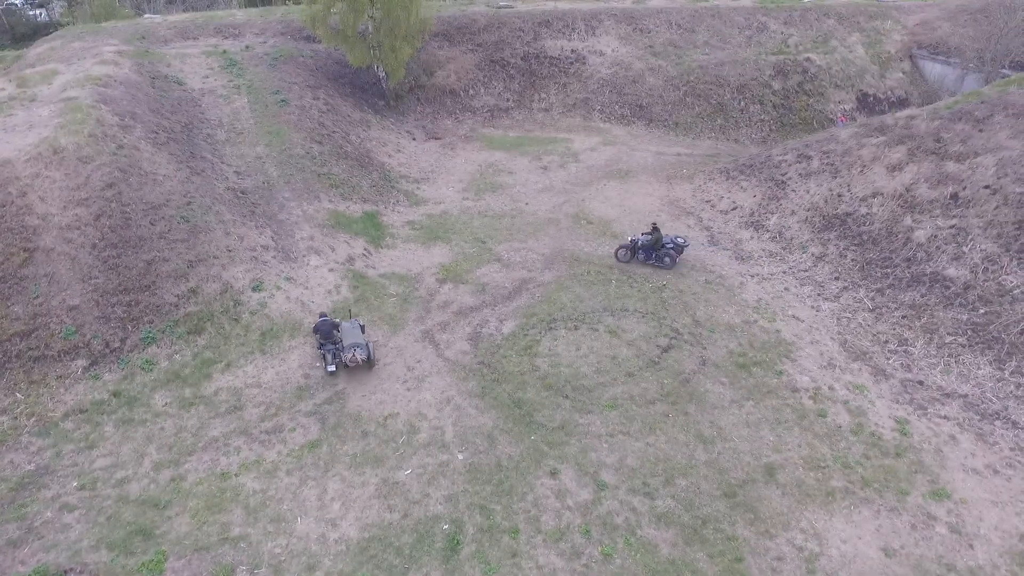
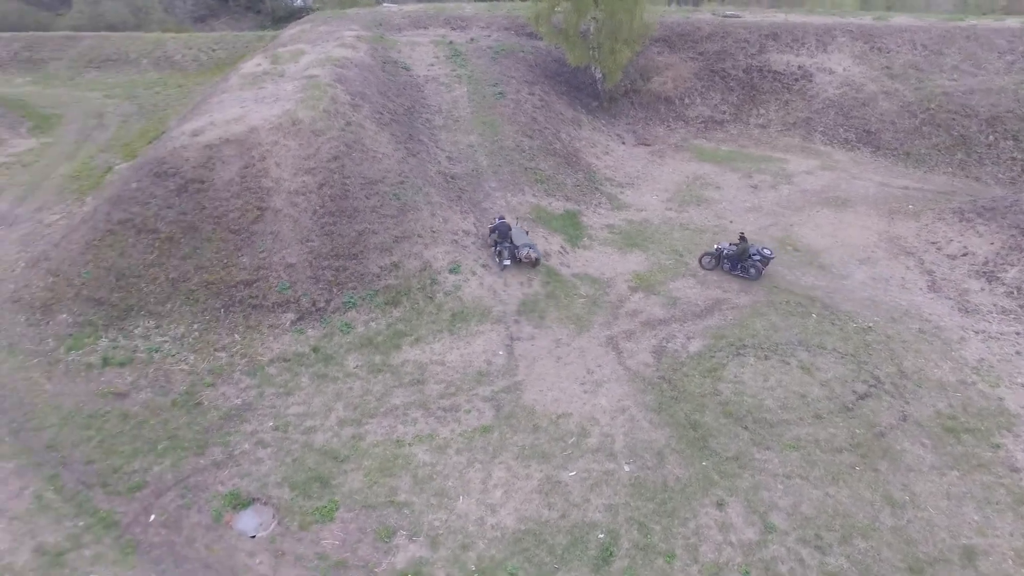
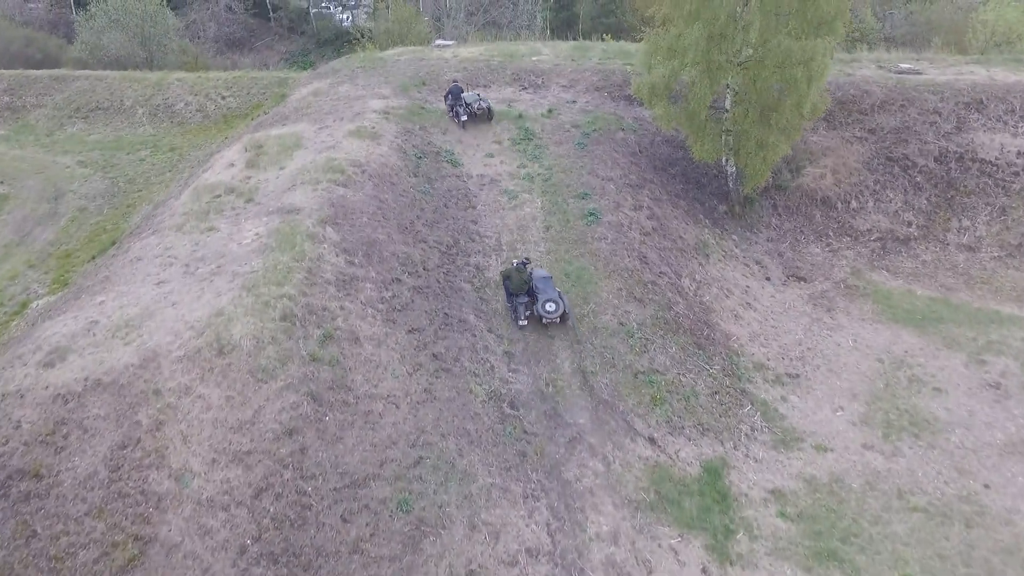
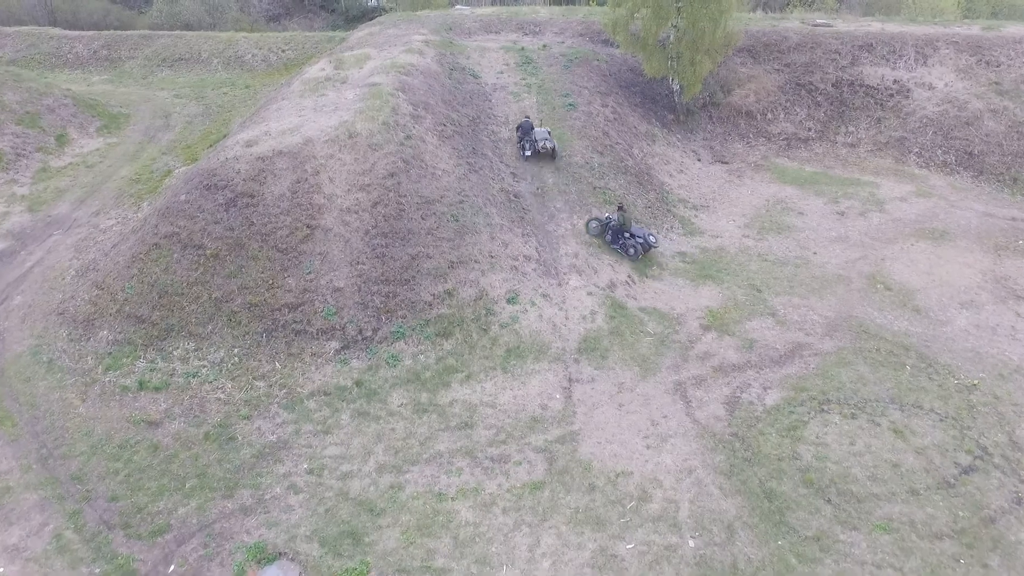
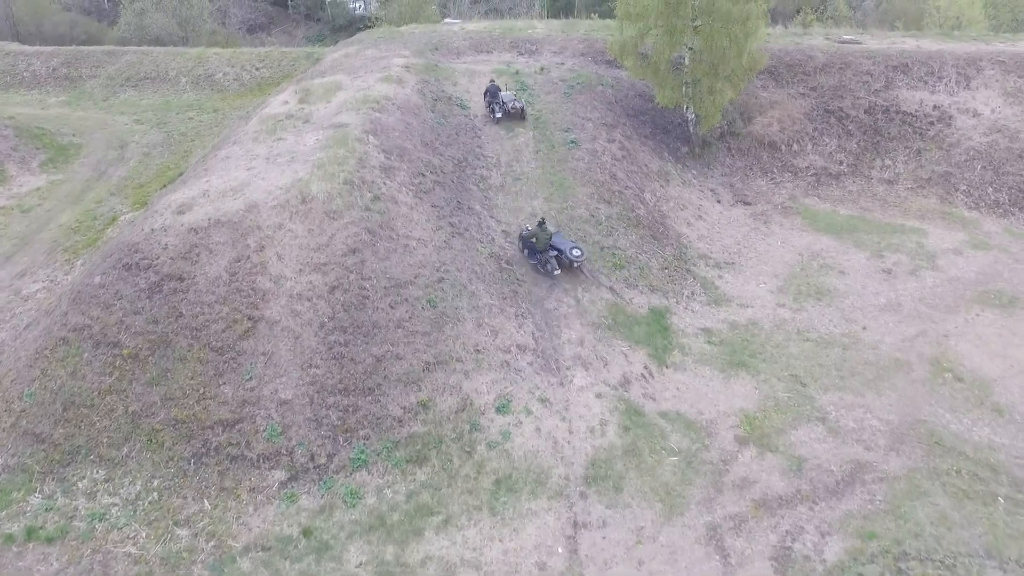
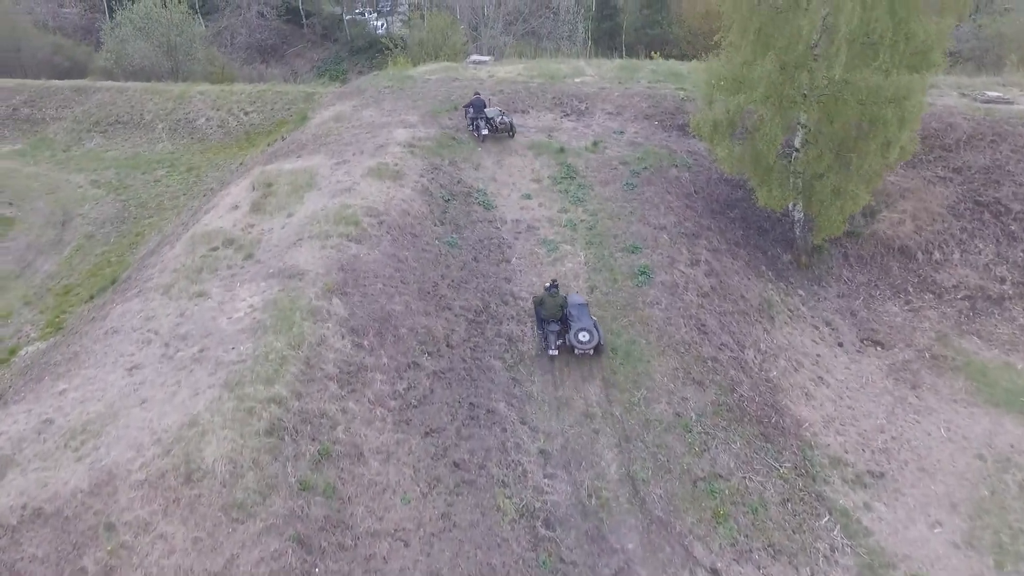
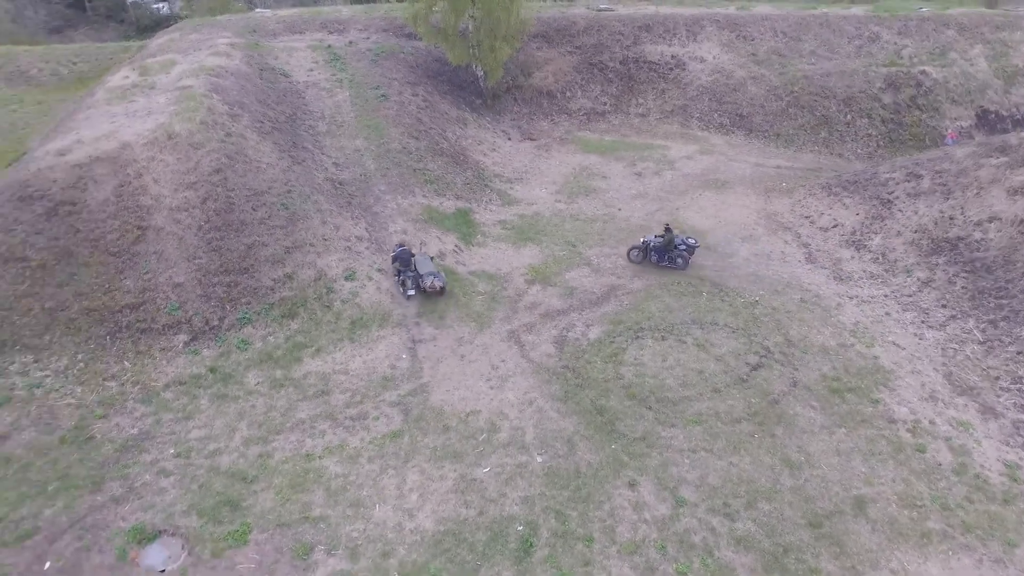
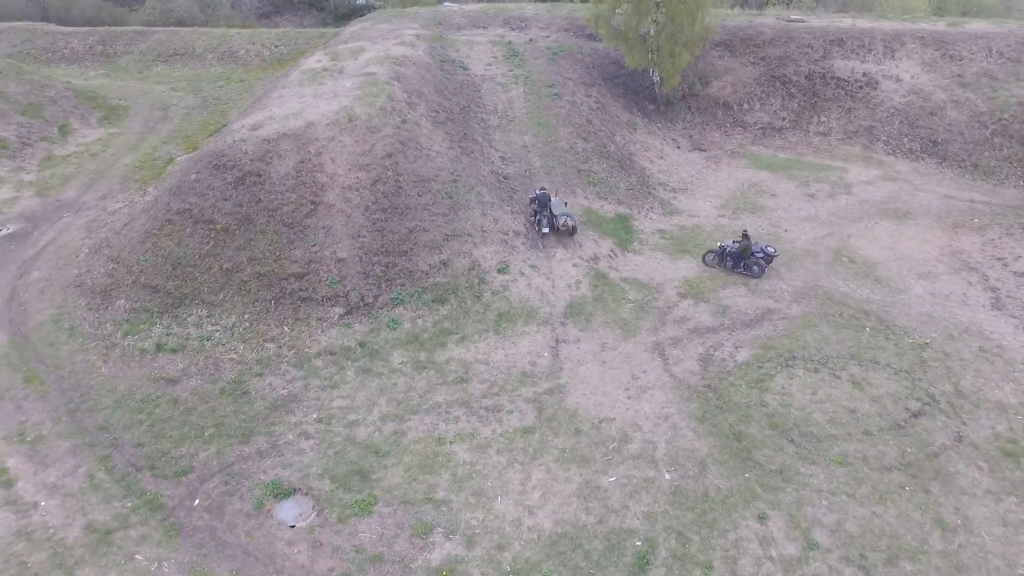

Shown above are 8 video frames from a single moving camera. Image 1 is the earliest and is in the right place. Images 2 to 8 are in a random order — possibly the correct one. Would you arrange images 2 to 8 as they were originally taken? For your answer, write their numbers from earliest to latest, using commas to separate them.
7, 2, 8, 4, 5, 3, 6
